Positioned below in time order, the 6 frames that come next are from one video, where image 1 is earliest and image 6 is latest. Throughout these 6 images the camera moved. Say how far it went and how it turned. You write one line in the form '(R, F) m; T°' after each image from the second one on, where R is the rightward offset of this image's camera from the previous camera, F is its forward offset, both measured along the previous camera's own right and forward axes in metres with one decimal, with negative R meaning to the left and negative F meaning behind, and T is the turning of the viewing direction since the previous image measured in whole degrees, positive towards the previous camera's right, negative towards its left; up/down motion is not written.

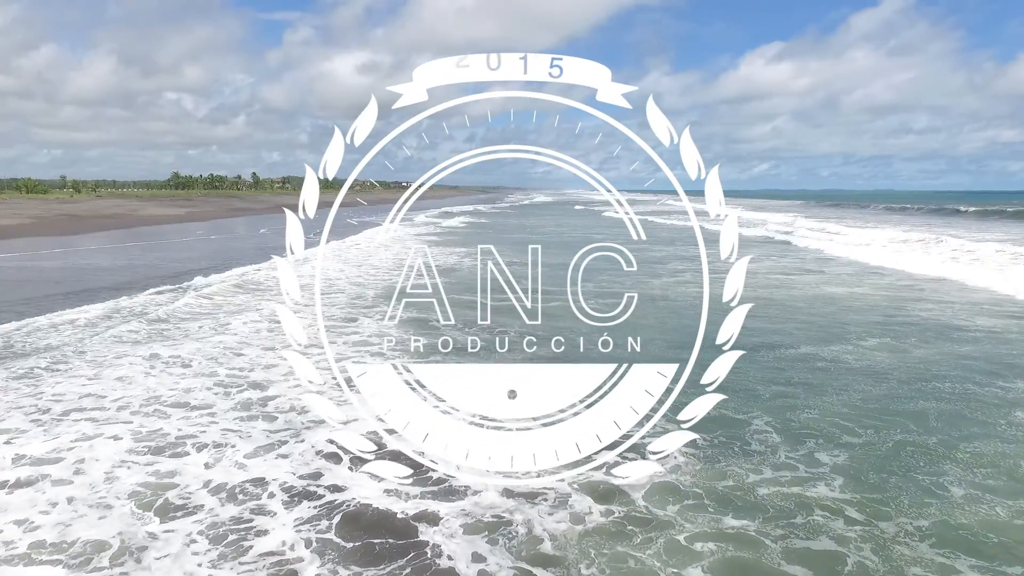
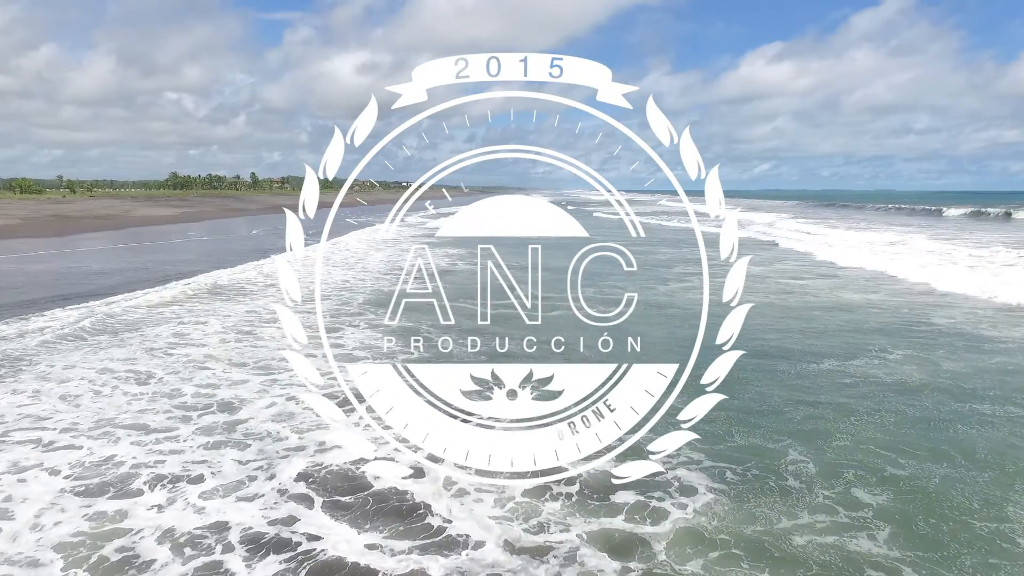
(0.0, +0.5) m; 0°
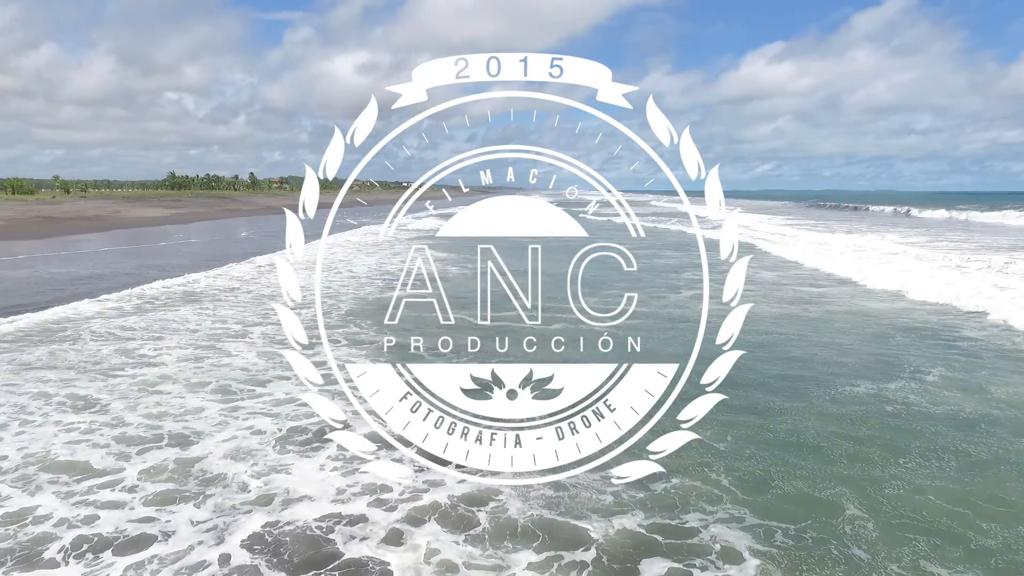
(0.0, +0.7) m; 0°
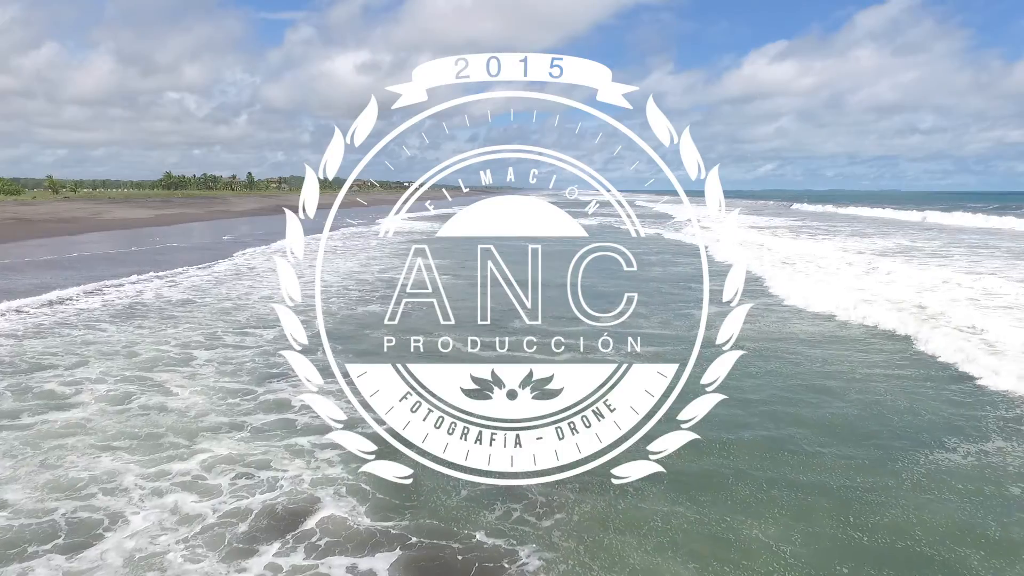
(-0.2, +1.5) m; 0°
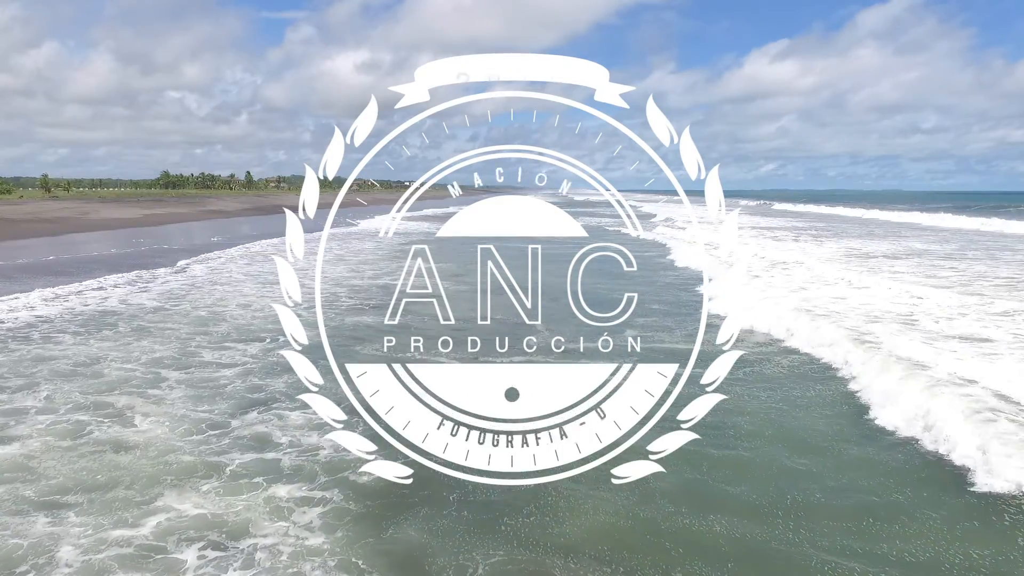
(-0.1, +0.9) m; 0°
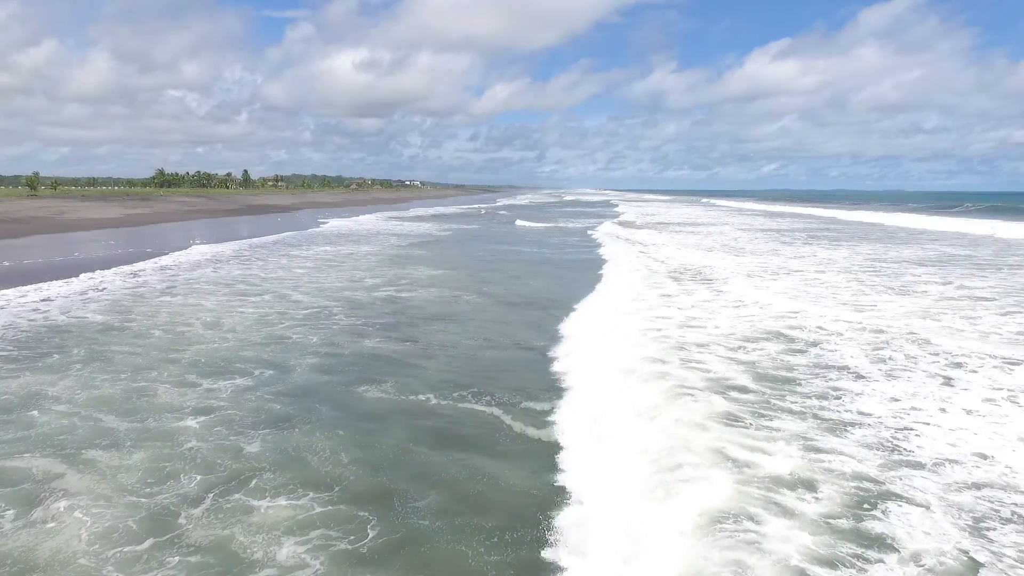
(-0.4, +1.5) m; 0°
